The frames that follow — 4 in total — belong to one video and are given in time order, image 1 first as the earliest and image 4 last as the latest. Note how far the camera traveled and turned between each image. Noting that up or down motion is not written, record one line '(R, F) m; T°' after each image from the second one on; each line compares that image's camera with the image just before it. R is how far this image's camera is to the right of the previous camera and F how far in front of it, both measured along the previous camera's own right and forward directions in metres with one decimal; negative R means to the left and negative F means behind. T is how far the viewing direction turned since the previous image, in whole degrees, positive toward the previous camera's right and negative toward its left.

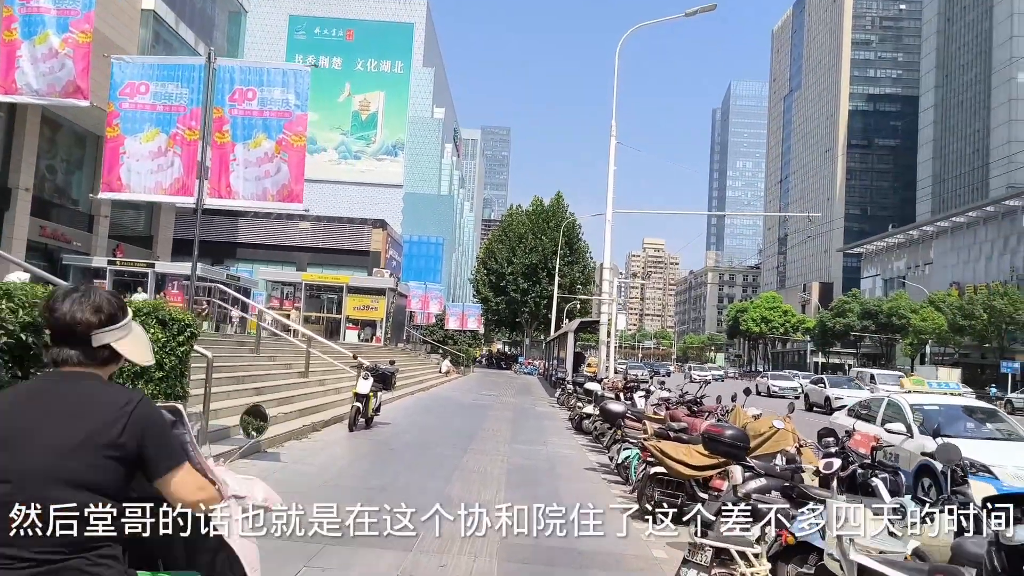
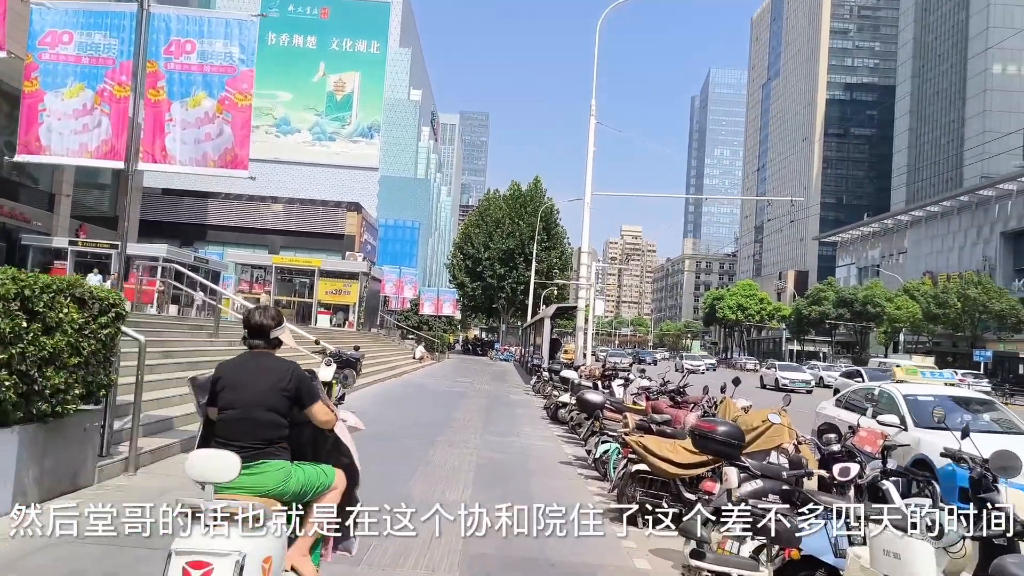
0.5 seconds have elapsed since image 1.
(+0.1, +0.5) m; +2°
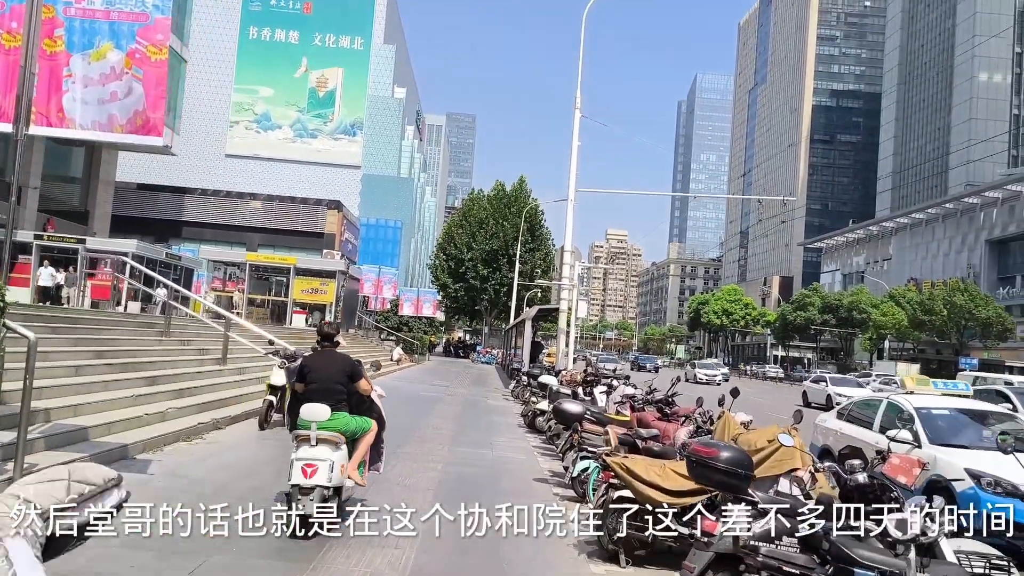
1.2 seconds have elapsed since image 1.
(+0.1, +0.7) m; +1°
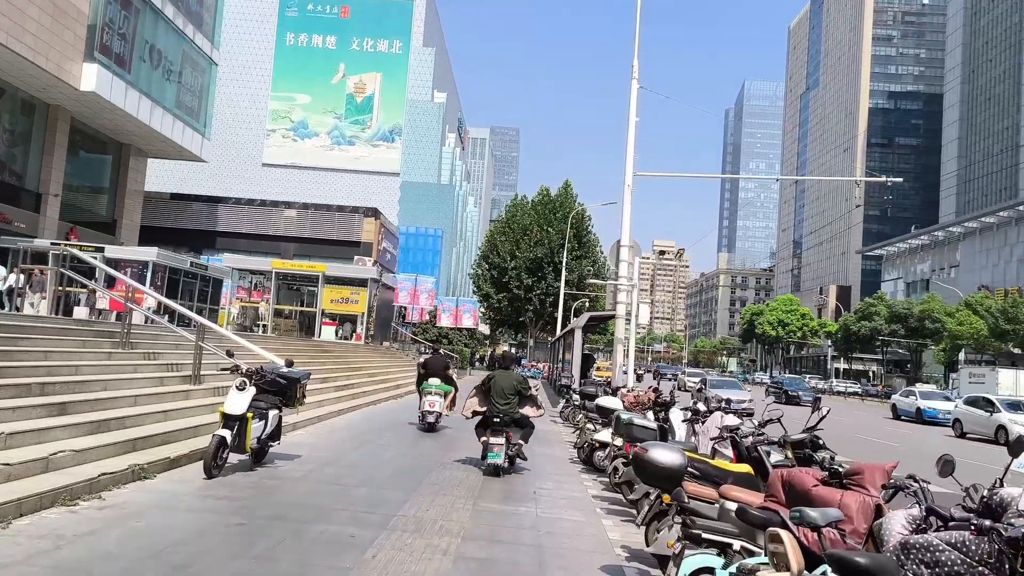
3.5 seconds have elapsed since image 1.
(0.0, +2.3) m; -3°
